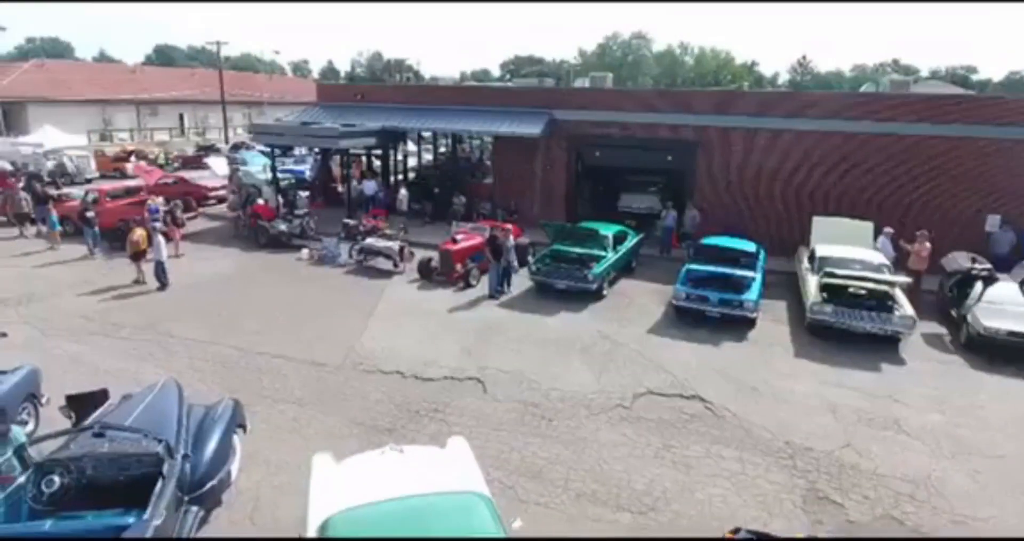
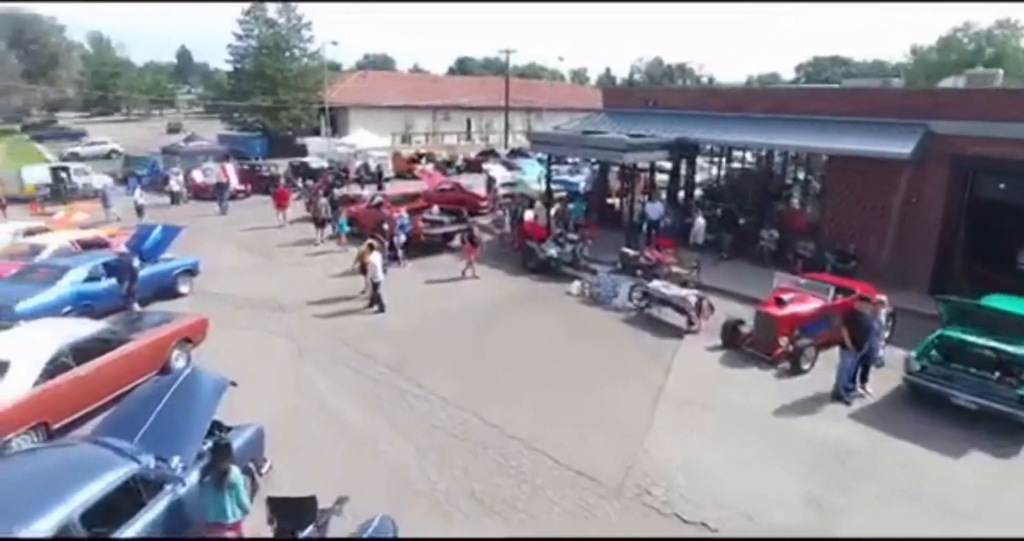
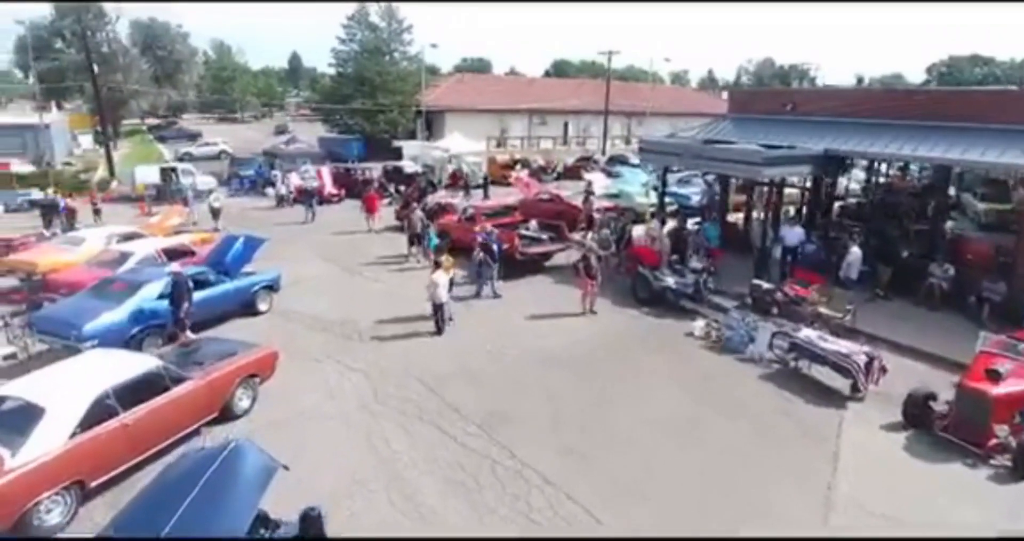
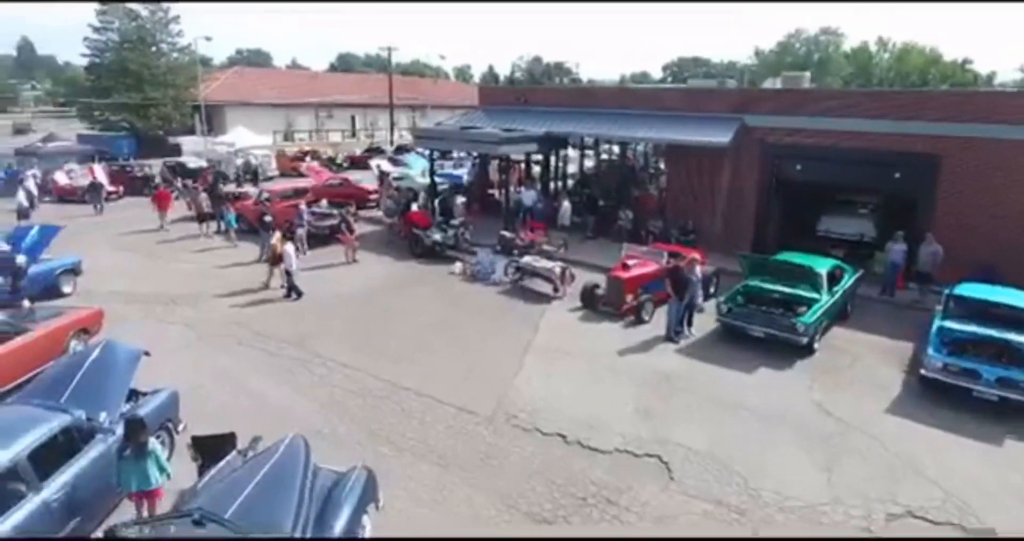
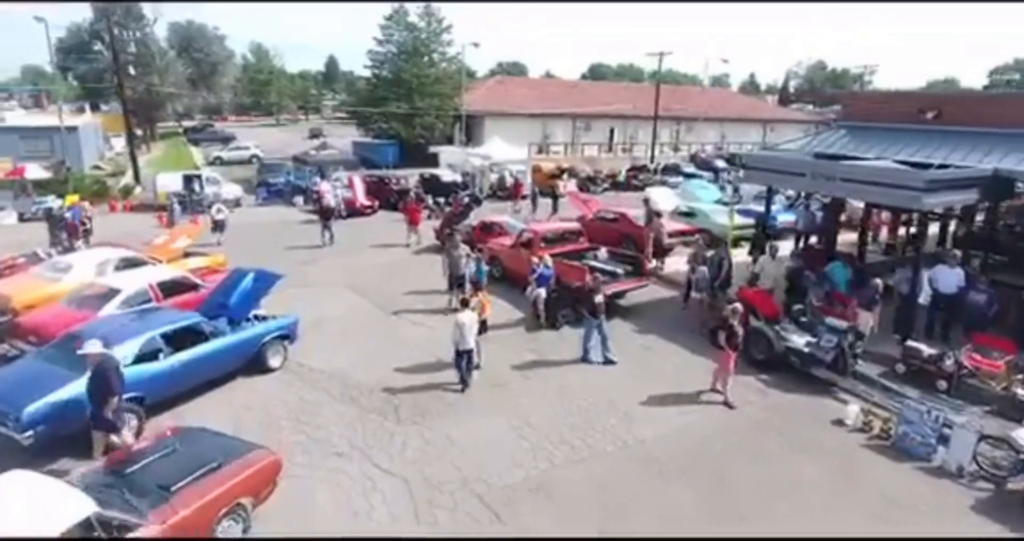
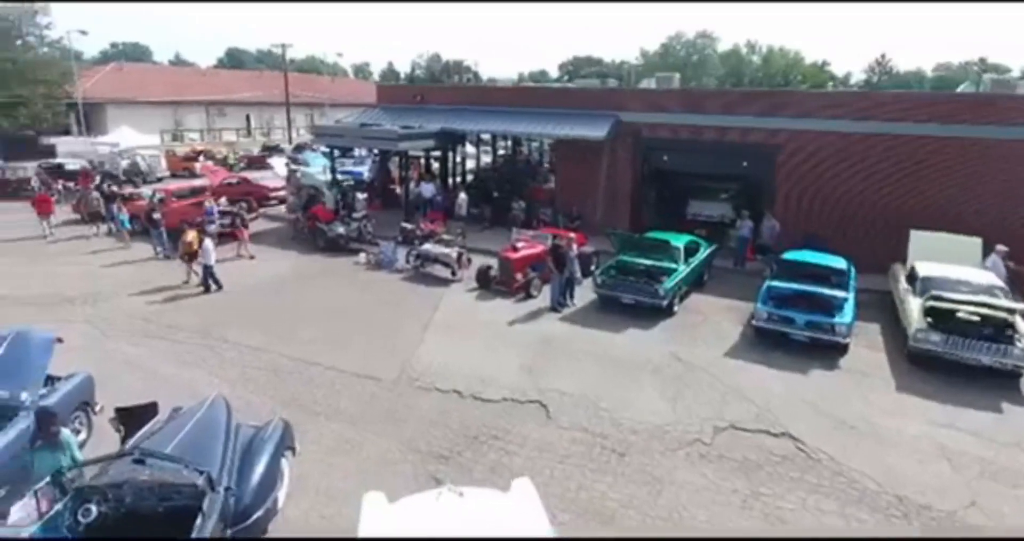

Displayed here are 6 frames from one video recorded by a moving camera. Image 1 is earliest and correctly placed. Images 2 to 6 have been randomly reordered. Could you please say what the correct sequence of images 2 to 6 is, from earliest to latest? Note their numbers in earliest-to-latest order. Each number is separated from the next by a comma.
6, 4, 2, 3, 5
